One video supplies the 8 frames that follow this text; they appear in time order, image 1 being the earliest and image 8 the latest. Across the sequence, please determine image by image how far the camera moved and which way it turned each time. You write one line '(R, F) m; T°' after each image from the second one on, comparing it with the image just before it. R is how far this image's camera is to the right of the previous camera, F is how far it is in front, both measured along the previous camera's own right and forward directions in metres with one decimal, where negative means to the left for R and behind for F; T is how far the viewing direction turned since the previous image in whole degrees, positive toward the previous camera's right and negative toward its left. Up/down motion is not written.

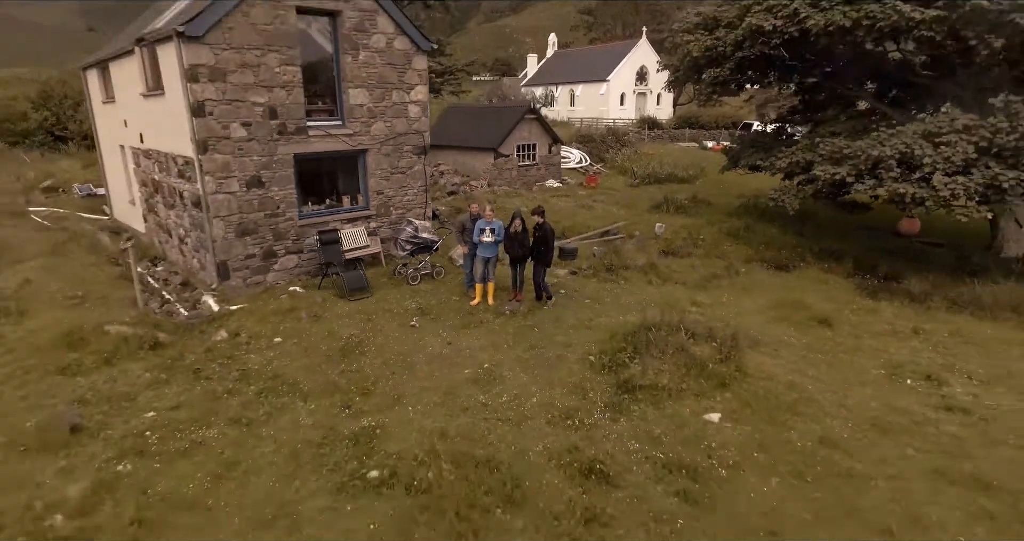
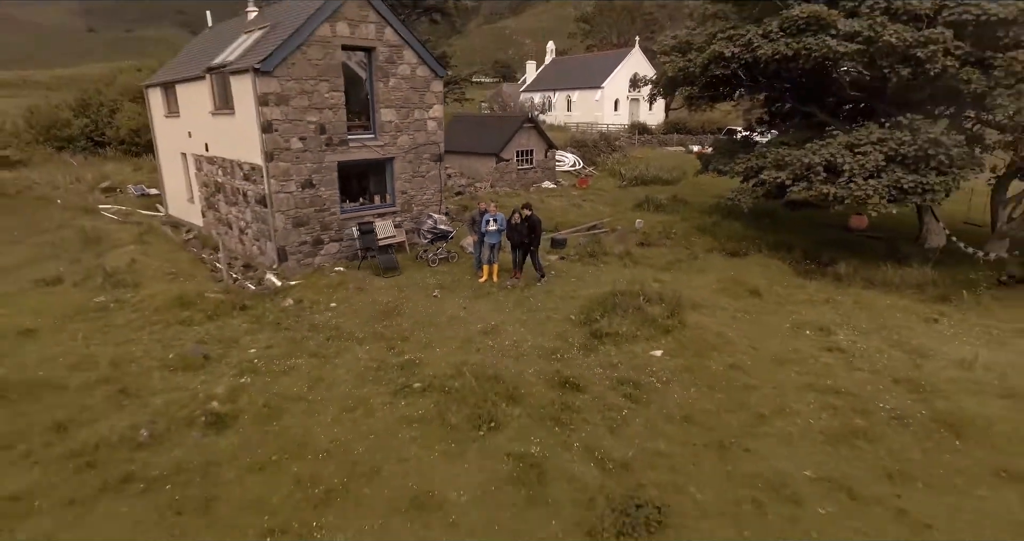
(0.0, -2.2) m; 0°
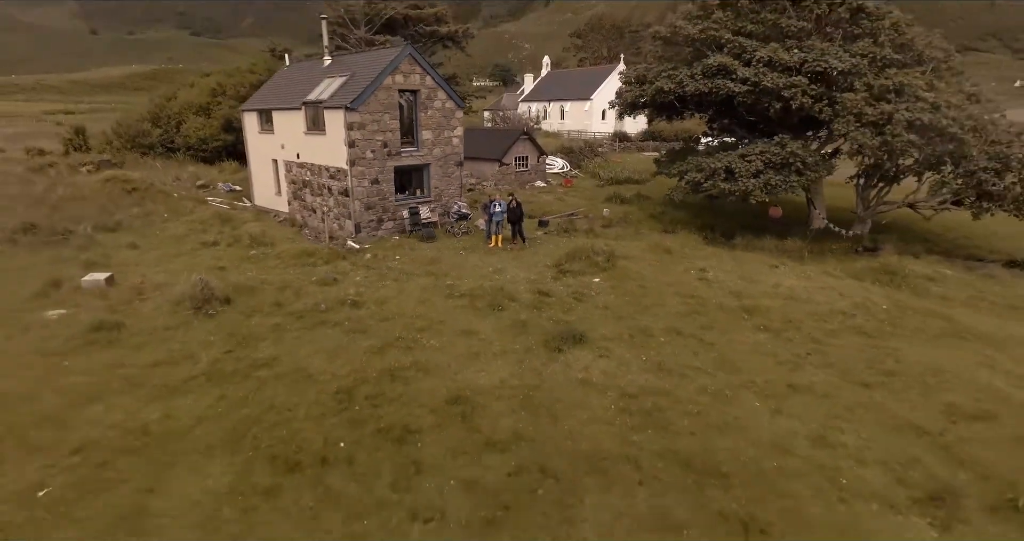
(0.0, -5.5) m; 0°
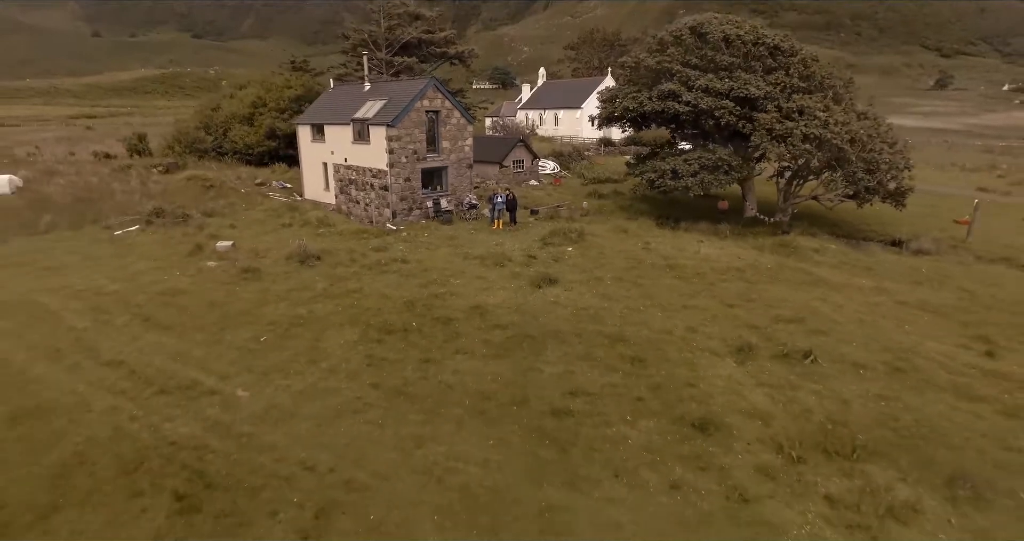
(0.0, -5.5) m; 0°
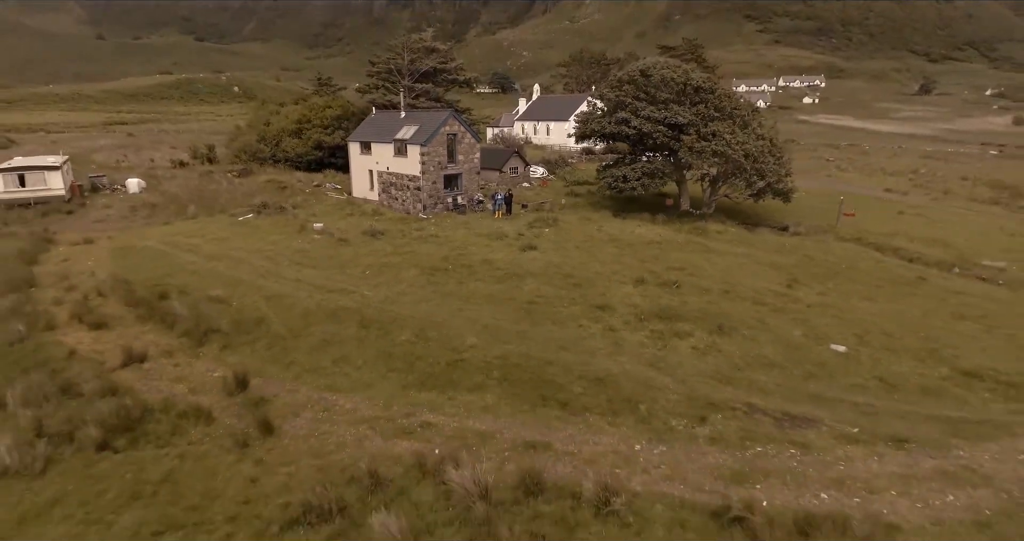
(+0.2, -9.0) m; 0°
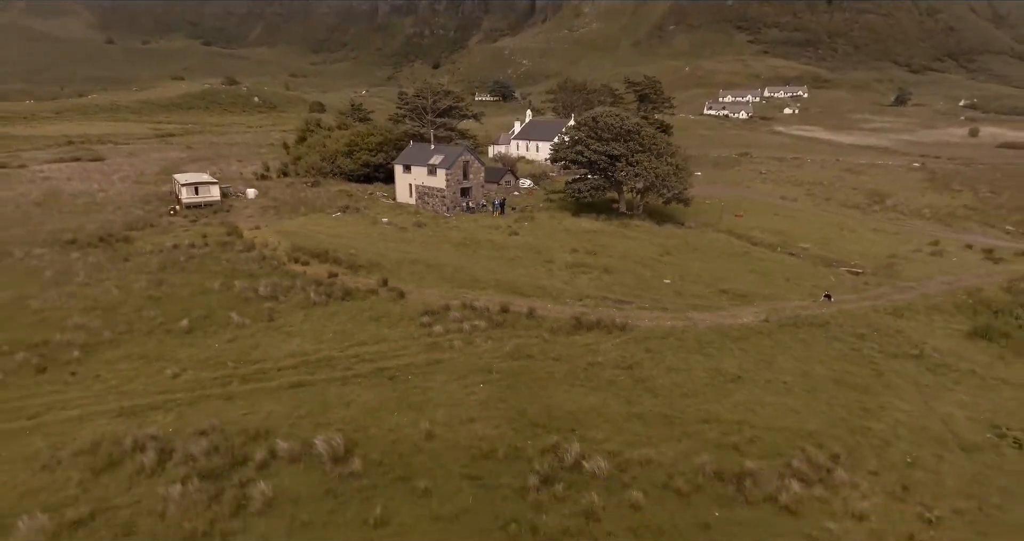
(+0.6, -16.9) m; 0°
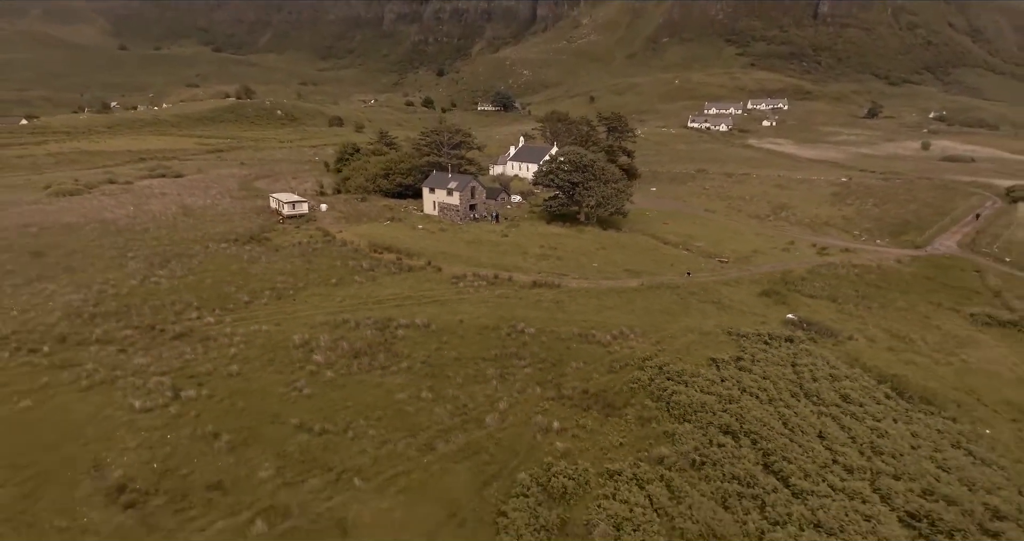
(+1.1, -23.0) m; 0°
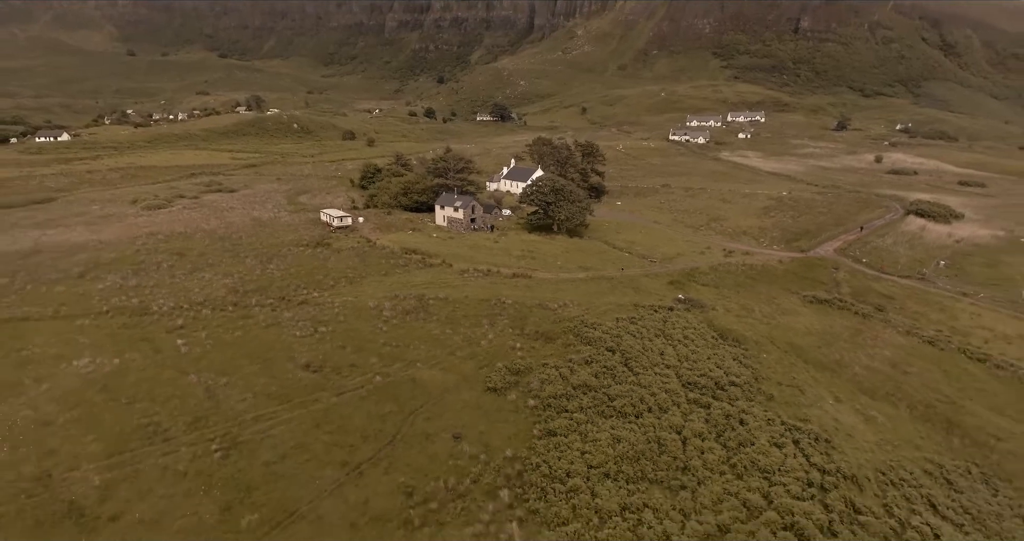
(+1.3, -25.4) m; 0°
